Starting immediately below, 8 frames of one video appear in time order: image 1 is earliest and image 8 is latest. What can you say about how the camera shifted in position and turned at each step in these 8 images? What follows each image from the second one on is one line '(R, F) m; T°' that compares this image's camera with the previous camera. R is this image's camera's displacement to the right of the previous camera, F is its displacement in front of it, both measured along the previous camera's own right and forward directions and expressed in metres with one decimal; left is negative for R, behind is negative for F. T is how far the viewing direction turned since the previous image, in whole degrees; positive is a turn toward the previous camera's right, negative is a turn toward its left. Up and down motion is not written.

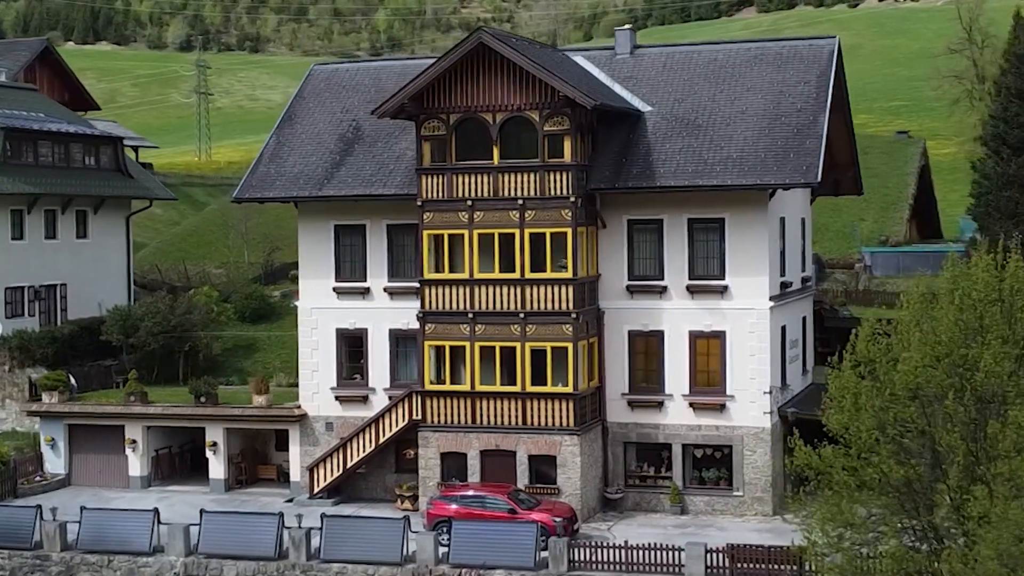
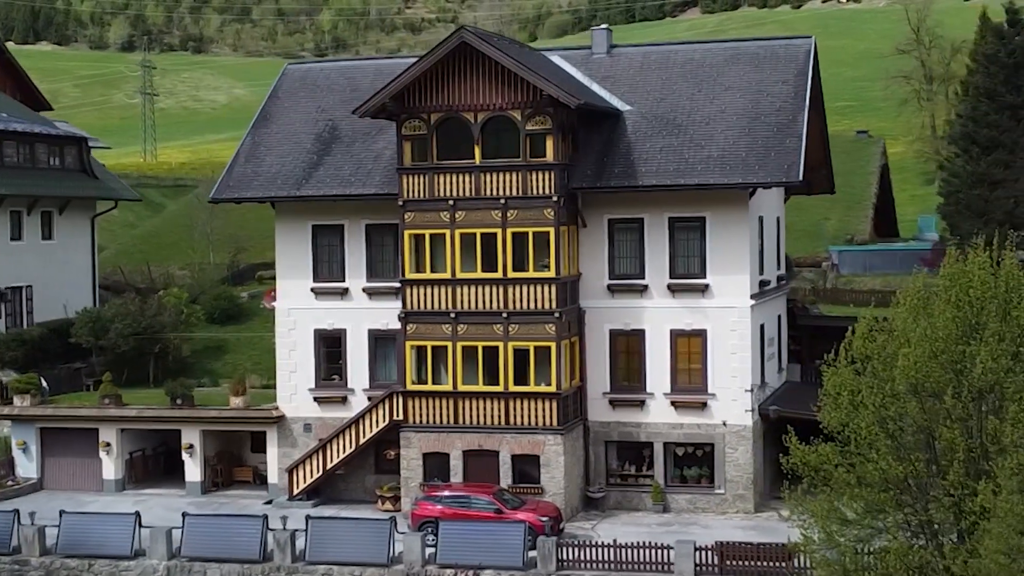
(-0.7, +0.1) m; +2°
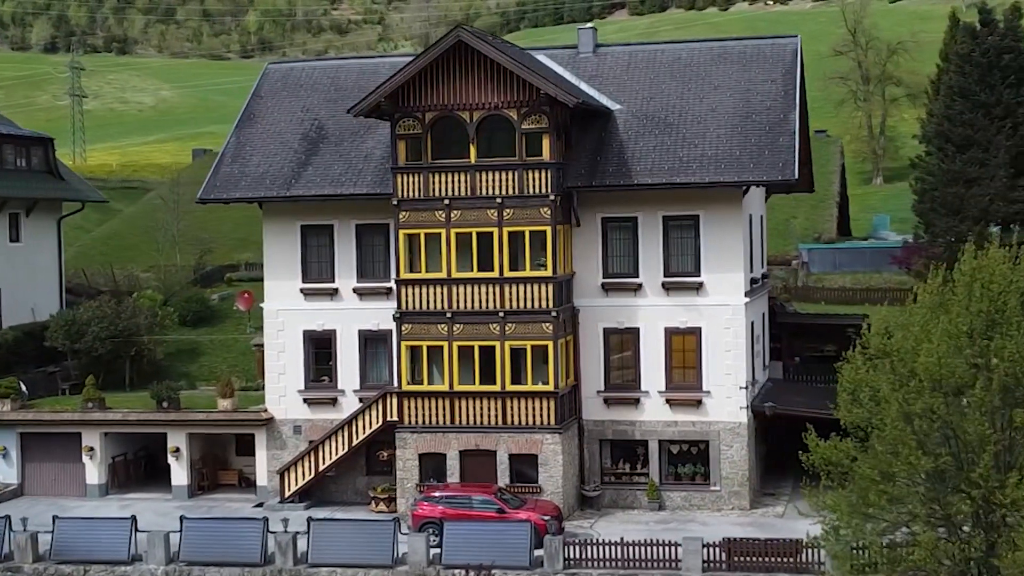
(-1.3, +0.1) m; +2°
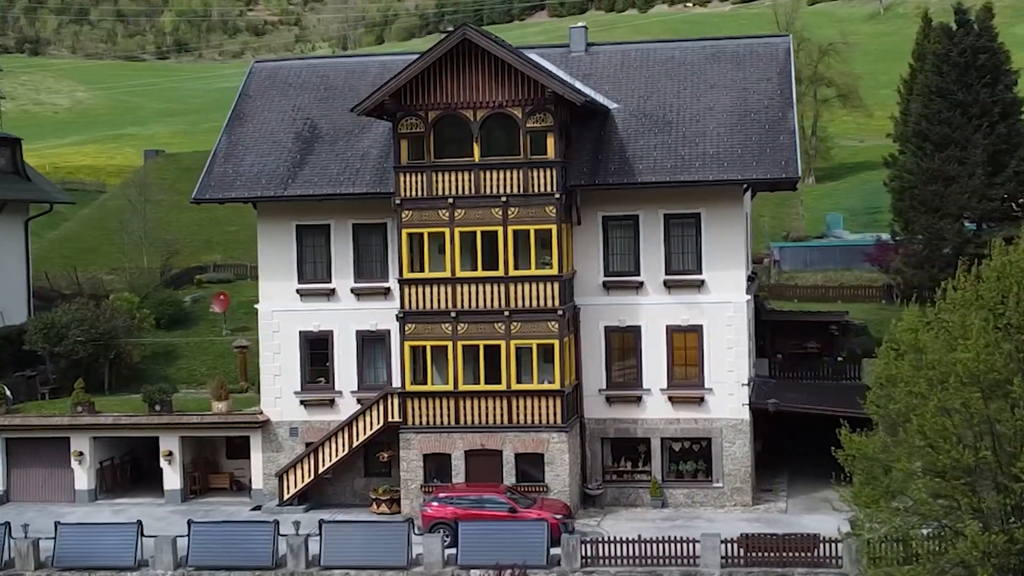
(-1.7, +0.2) m; +3°
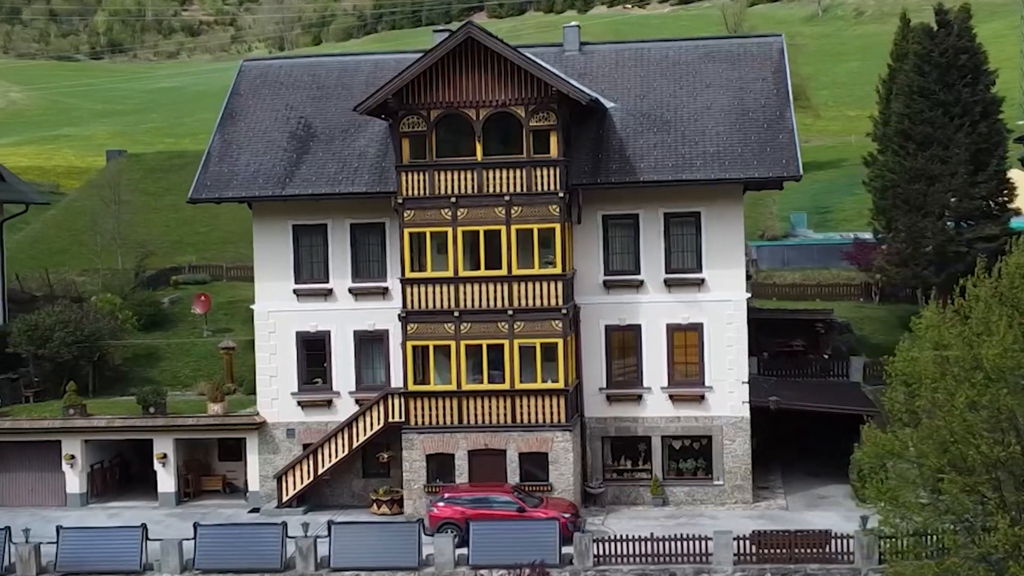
(-1.3, +0.1) m; +2°
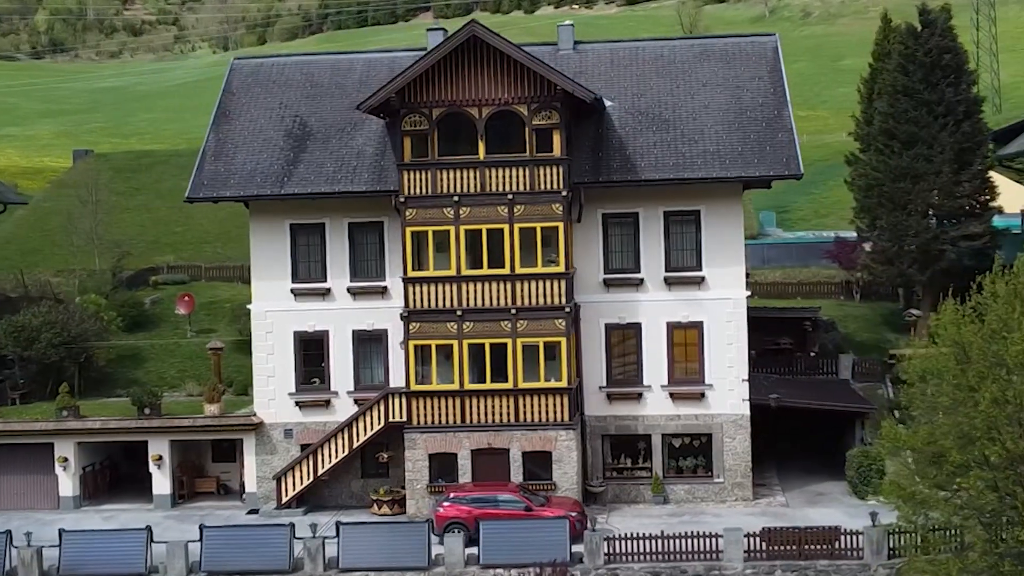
(-1.1, +0.1) m; +2°
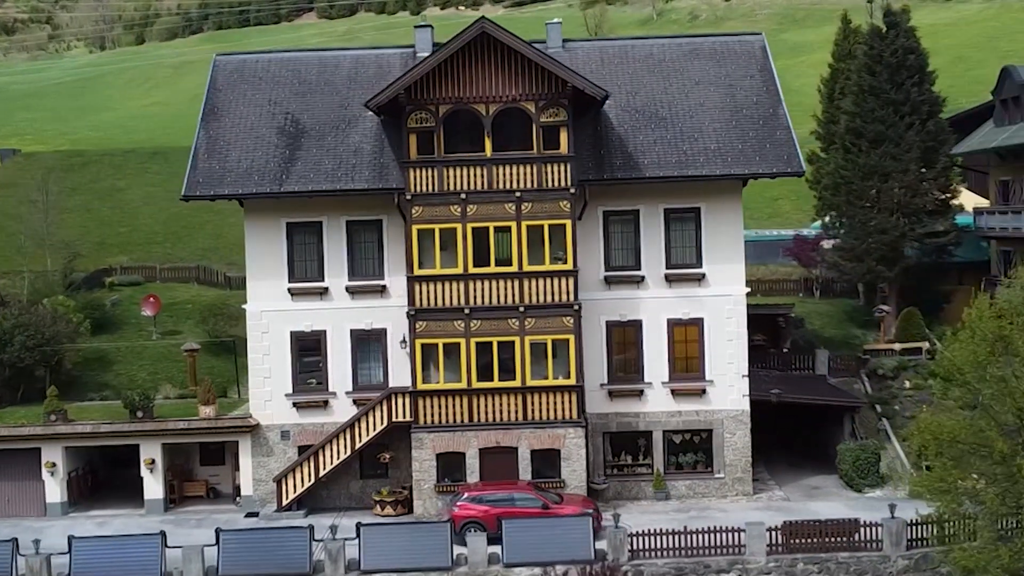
(-2.4, +0.2) m; +4°
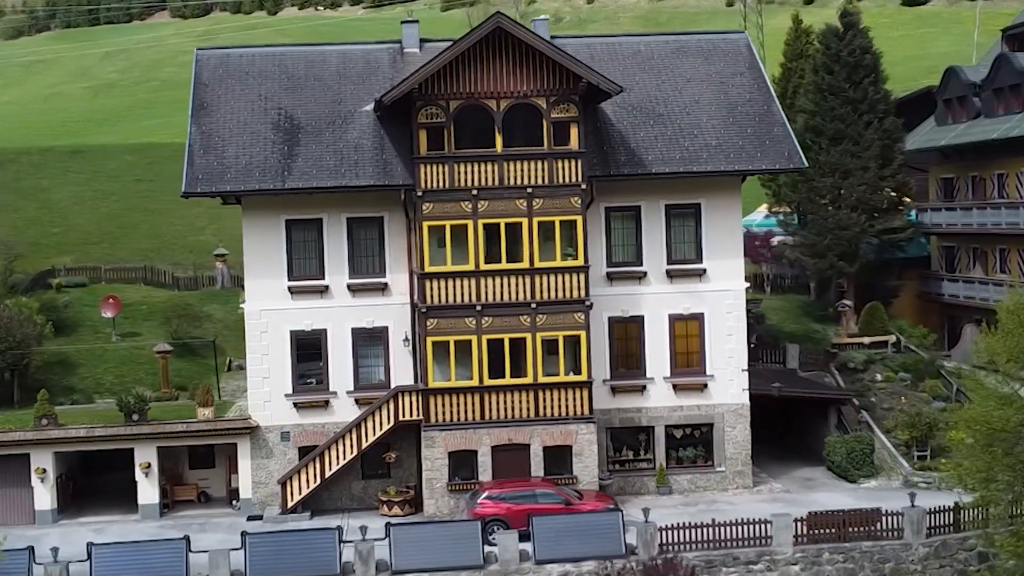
(-3.0, +0.1) m; +4°
